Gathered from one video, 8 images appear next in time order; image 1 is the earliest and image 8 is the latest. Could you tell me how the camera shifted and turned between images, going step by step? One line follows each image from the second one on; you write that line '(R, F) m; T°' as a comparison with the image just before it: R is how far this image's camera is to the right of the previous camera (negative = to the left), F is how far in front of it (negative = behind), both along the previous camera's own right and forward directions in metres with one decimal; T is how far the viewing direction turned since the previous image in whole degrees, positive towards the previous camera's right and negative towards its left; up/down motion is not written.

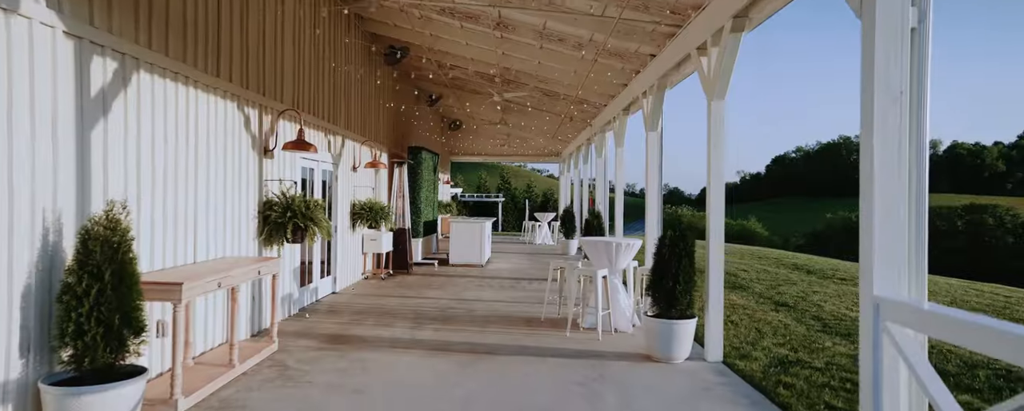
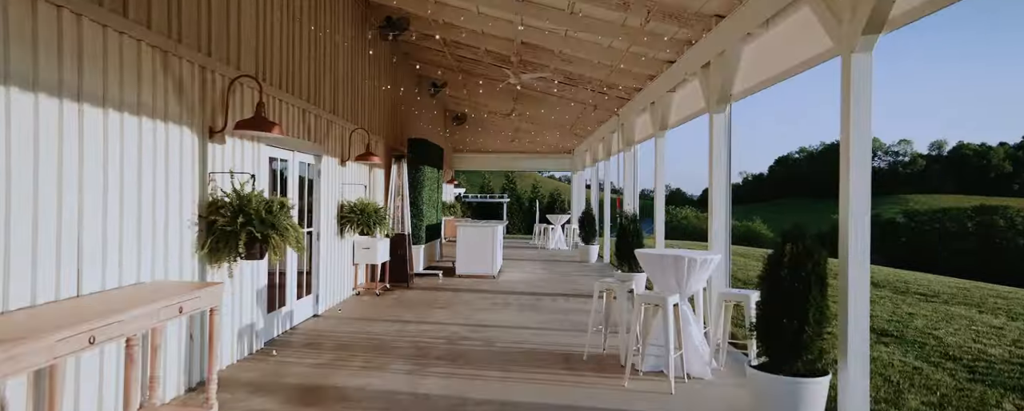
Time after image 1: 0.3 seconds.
(-0.3, +1.4) m; 0°
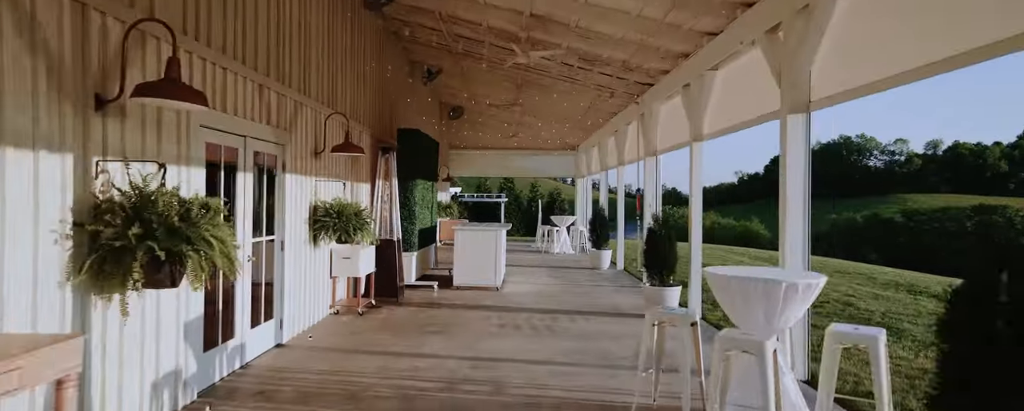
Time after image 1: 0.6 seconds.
(-0.2, +1.1) m; +1°
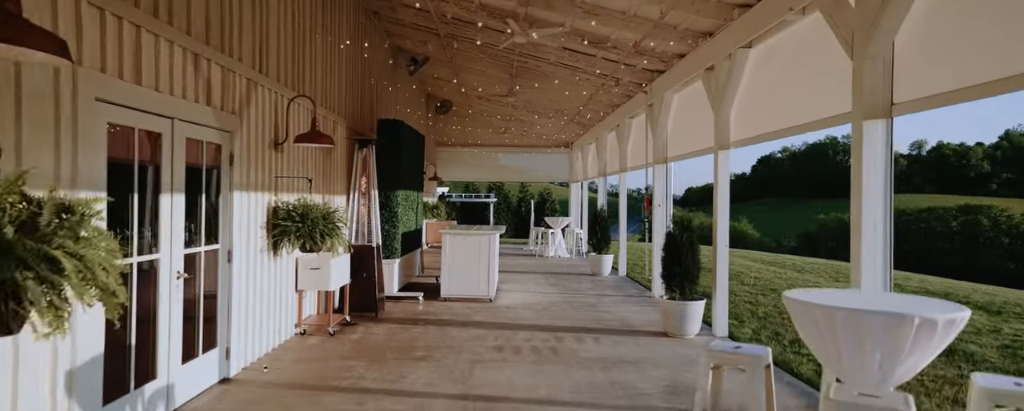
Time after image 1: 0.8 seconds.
(-0.1, +0.9) m; +1°
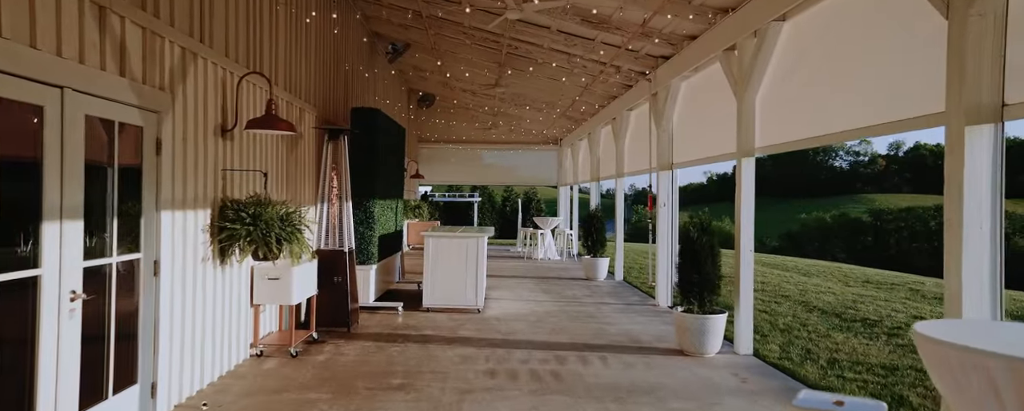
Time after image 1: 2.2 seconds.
(-0.1, +0.7) m; +2°
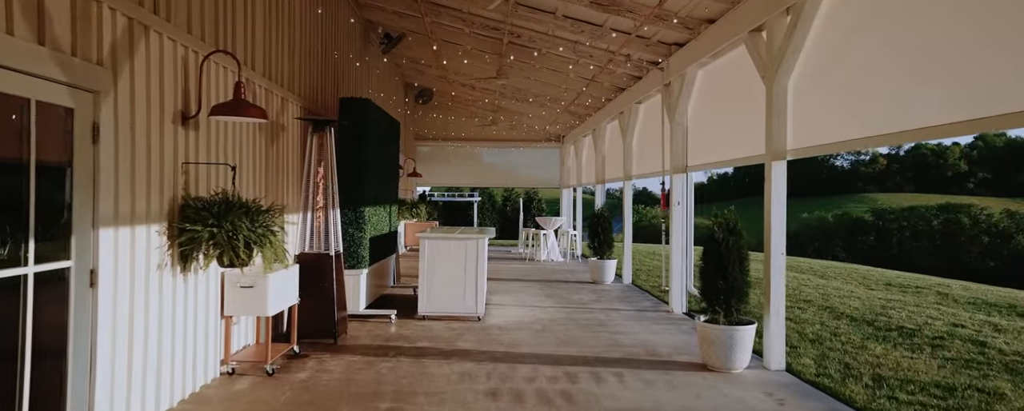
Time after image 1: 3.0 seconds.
(0.0, +0.5) m; 0°
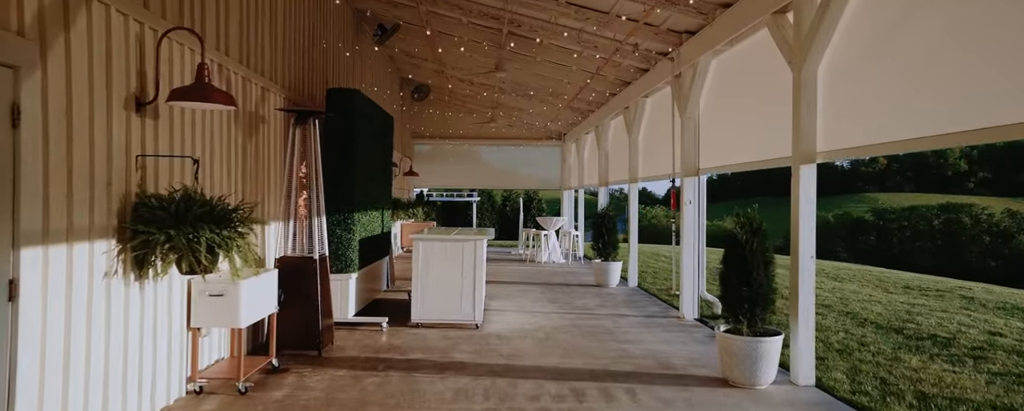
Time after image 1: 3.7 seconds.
(0.0, +0.4) m; 0°
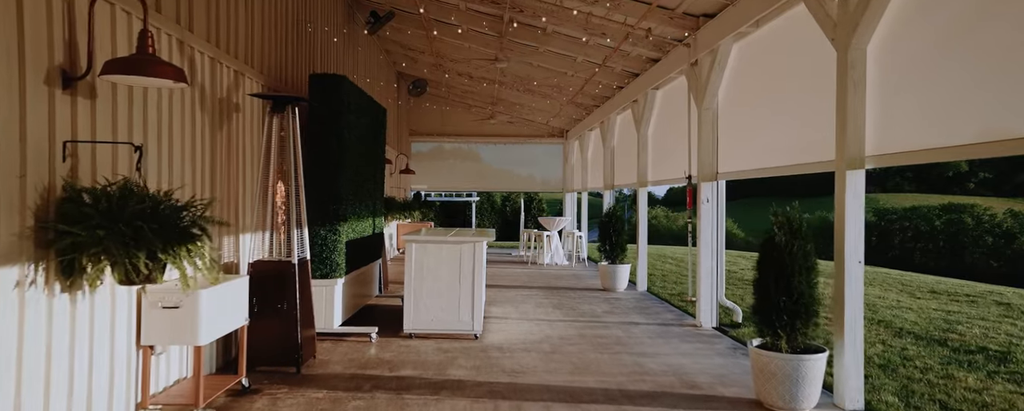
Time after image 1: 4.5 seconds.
(0.0, +0.5) m; 0°
